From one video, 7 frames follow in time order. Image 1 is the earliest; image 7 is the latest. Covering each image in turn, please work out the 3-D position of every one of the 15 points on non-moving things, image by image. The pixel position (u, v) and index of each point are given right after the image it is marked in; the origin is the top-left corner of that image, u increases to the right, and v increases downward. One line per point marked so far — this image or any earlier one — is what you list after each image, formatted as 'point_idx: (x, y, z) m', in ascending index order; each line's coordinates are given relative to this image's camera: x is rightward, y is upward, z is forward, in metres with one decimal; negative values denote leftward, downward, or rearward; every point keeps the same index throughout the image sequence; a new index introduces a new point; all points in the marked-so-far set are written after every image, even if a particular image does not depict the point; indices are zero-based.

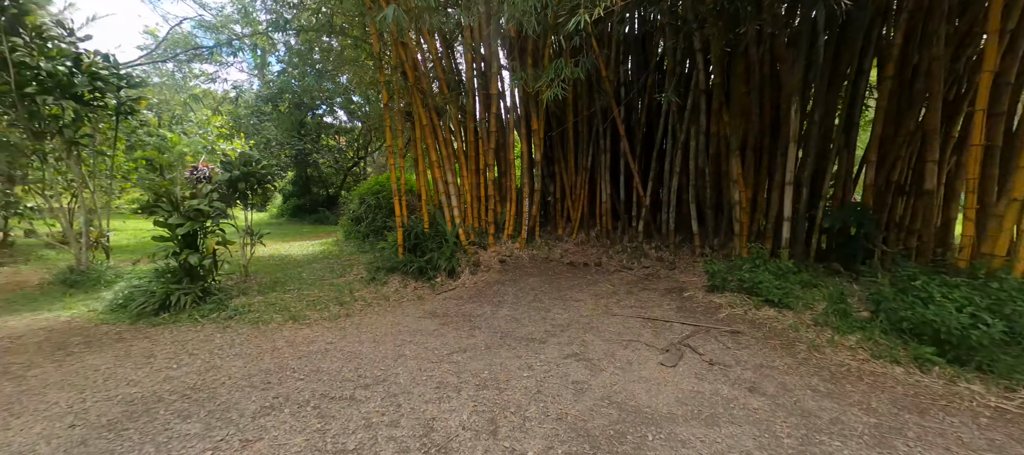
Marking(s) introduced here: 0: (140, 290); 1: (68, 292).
0: (-3.2, -0.5, +3.1) m
1: (-4.4, -0.6, +3.6) m
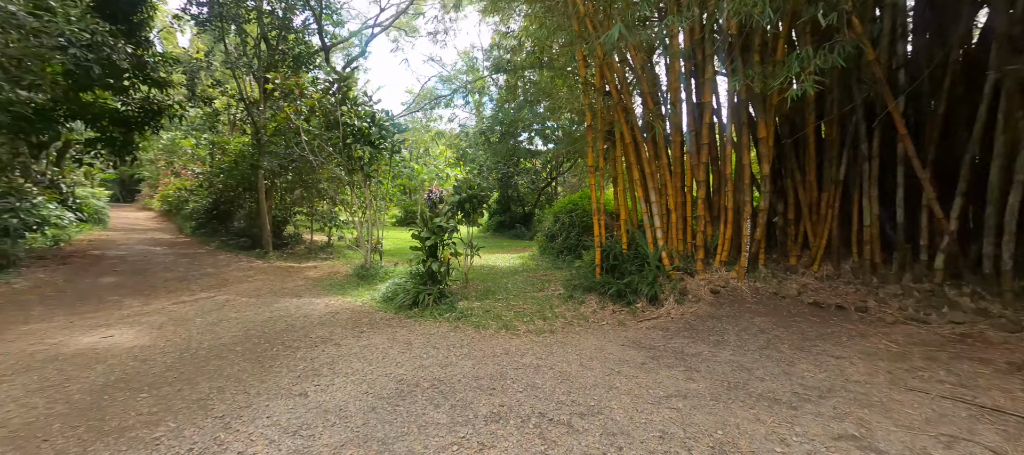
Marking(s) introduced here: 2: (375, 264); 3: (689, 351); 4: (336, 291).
0: (-1.2, -0.6, +3.9) m
1: (-2.1, -0.8, +5.0) m
2: (-2.1, -0.5, +5.6) m
3: (+1.5, -1.1, +3.1) m
4: (-2.1, -0.8, +4.5) m
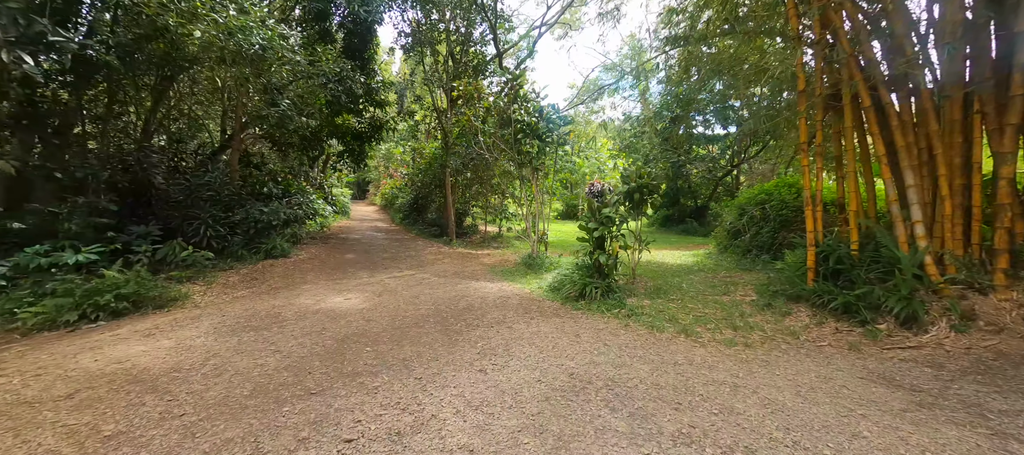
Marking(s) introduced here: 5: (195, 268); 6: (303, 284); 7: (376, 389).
0: (+0.6, -0.5, +3.9) m
1: (+0.2, -0.6, +5.2) m
2: (+0.4, -0.4, +5.7) m
3: (+2.7, -1.0, +2.0) m
4: (-0.1, -0.6, +4.8) m
5: (-4.1, -0.5, +4.6) m
6: (-2.5, -0.7, +4.4) m
7: (-0.6, -0.8, +1.7) m
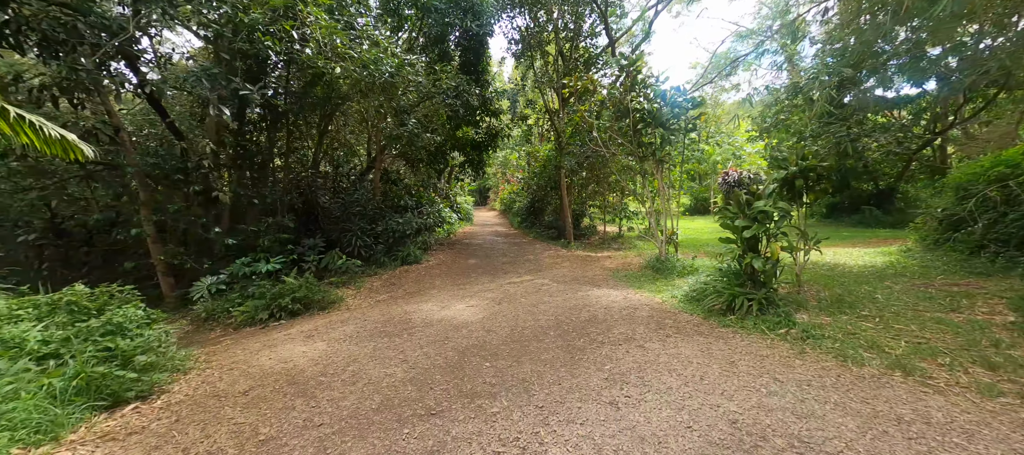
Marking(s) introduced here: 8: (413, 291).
0: (+1.8, -0.5, +3.2) m
1: (+1.8, -0.6, +4.6) m
2: (+2.2, -0.4, +5.0) m
3: (+3.2, -0.9, +0.8) m
4: (+1.4, -0.7, +4.3) m
5: (-2.4, -0.7, +5.4) m
6: (-1.1, -0.8, +4.7) m
7: (-0.1, -0.8, +1.6) m
8: (-1.3, -0.8, +4.7) m
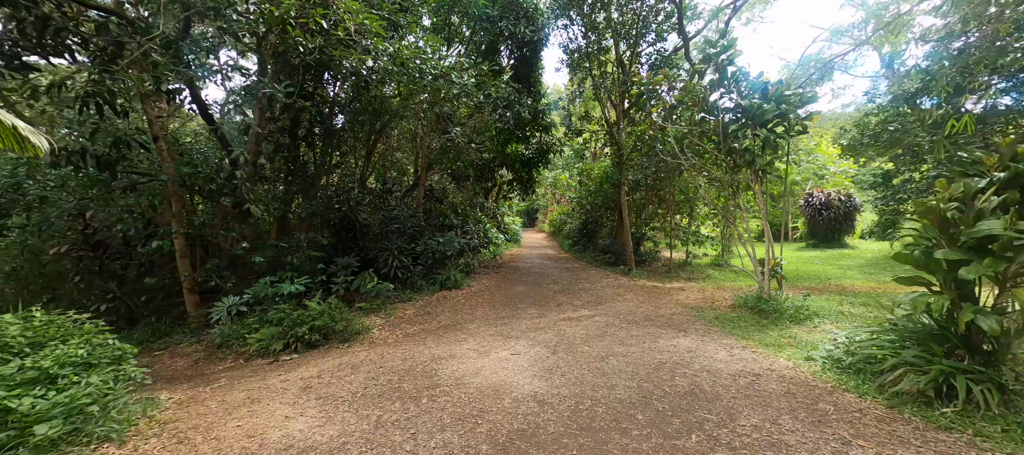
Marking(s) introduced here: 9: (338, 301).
0: (+2.1, -0.7, +2.1) m
1: (+2.4, -0.9, +3.5) m
2: (+2.8, -0.7, +3.9) m
3: (+3.3, -1.0, -0.5) m
4: (+1.9, -0.9, +3.2) m
5: (-1.7, -1.0, +4.8) m
6: (-0.5, -1.0, +3.9) m
7: (+0.1, -0.9, +0.7) m
8: (-0.7, -1.1, +3.9) m
9: (-2.1, -0.9, +4.3) m
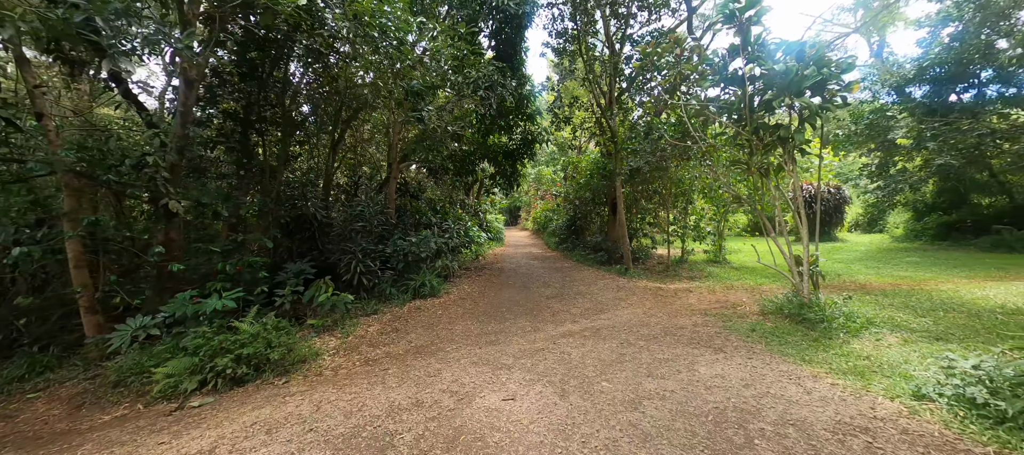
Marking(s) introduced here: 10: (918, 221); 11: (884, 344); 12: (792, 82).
0: (+2.1, -0.6, +1.5) m
1: (+2.3, -0.8, +2.8) m
2: (+2.7, -0.6, +3.2) m
3: (+3.4, -0.9, -1.1) m
4: (+1.9, -0.8, +2.5) m
5: (-1.9, -0.9, +3.9) m
6: (-0.6, -1.0, +3.1) m
7: (+0.2, -0.8, -0.1) m
8: (-0.8, -1.0, +3.1) m
9: (-2.2, -0.9, +3.4) m
10: (+11.2, +0.2, +10.0) m
11: (+2.6, -0.8, +2.5) m
12: (+2.5, +1.3, +3.4) m
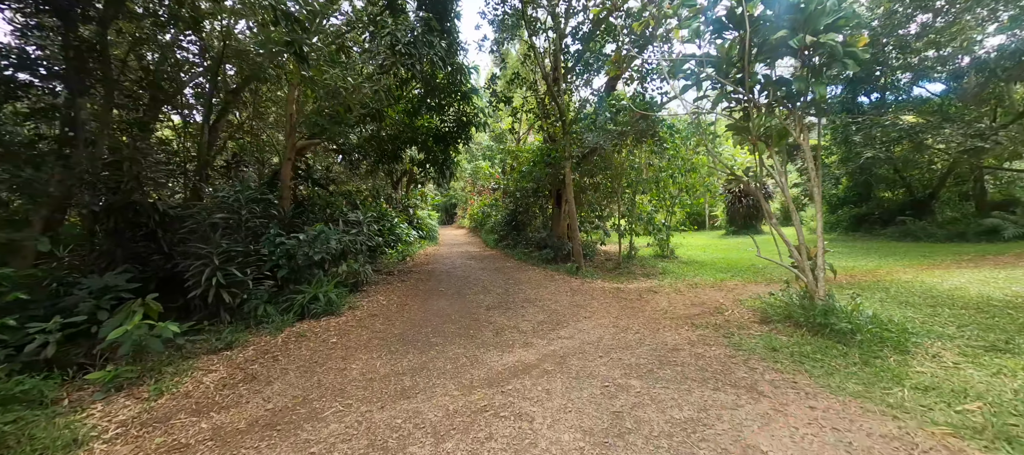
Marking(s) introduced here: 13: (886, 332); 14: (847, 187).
0: (+2.0, -0.5, +0.7) m
1: (+1.9, -0.7, +2.1) m
2: (+2.2, -0.5, +2.6) m
3: (+3.7, -0.8, -1.6) m
4: (+1.5, -0.7, +1.7) m
5: (-2.4, -0.9, +2.5) m
6: (-1.0, -0.9, +1.9) m
7: (+0.3, -0.8, -1.1) m
8: (-1.2, -0.9, +1.8) m
9: (-2.6, -0.8, +1.9) m
10: (+9.4, +0.4, +10.7) m
11: (+2.2, -0.7, +1.8) m
12: (+2.0, +1.4, +2.7) m
13: (+2.2, -0.6, +2.2) m
14: (+9.3, +1.1, +10.1) m
